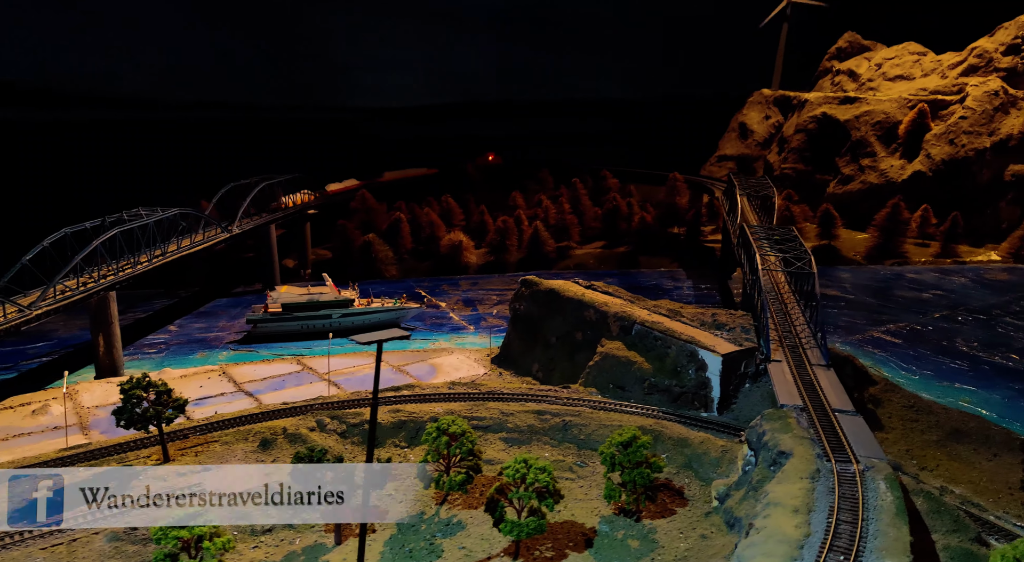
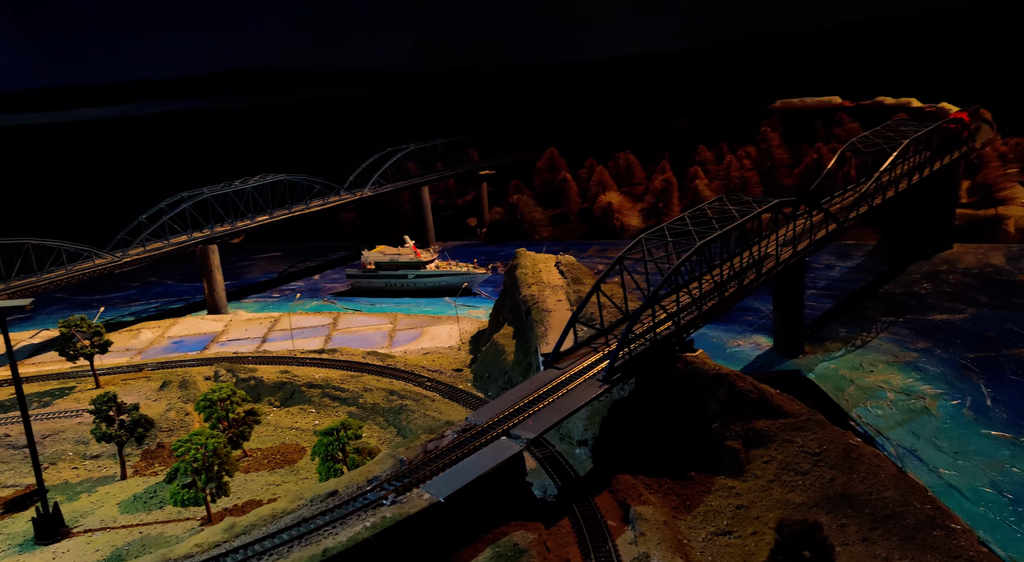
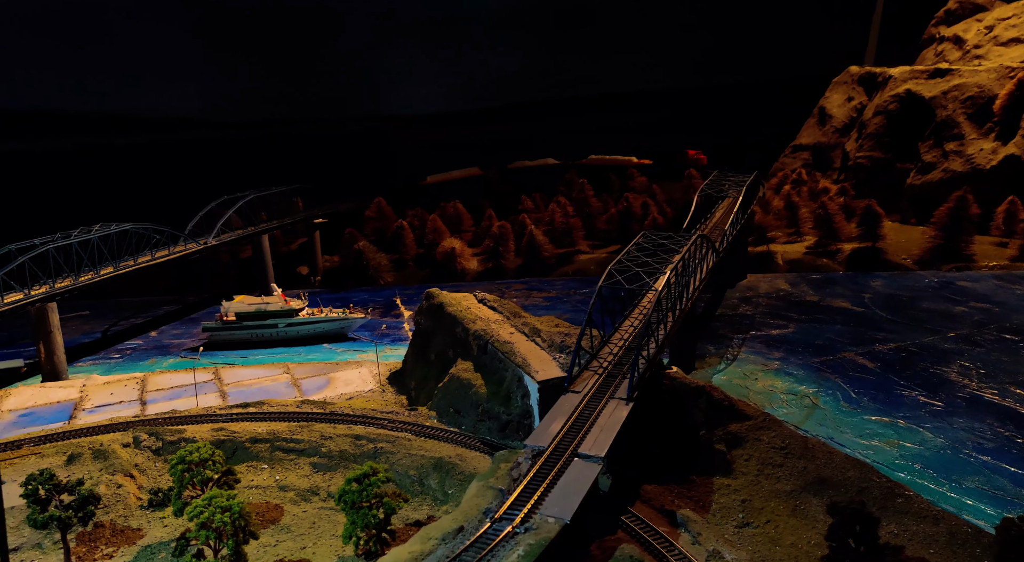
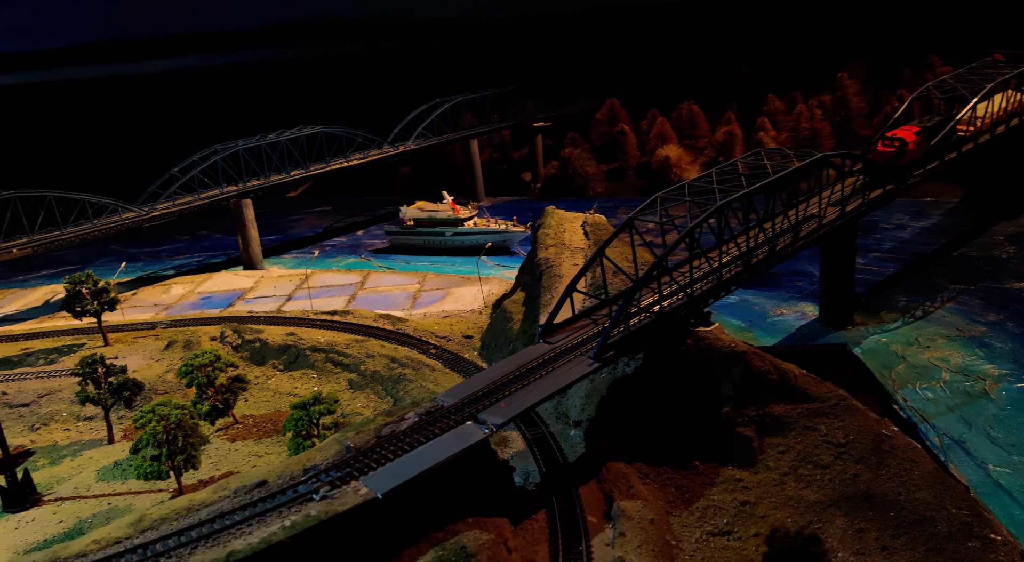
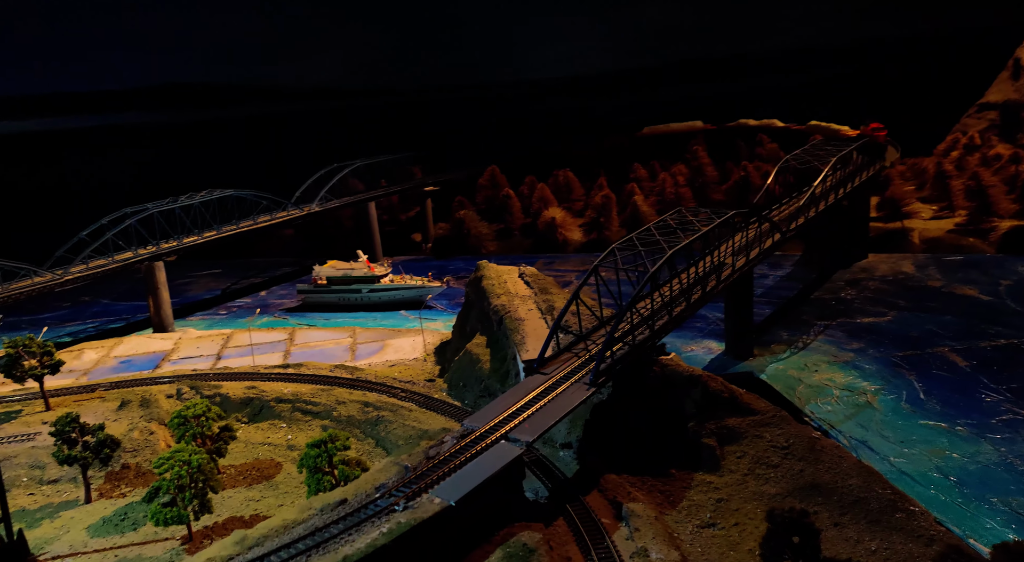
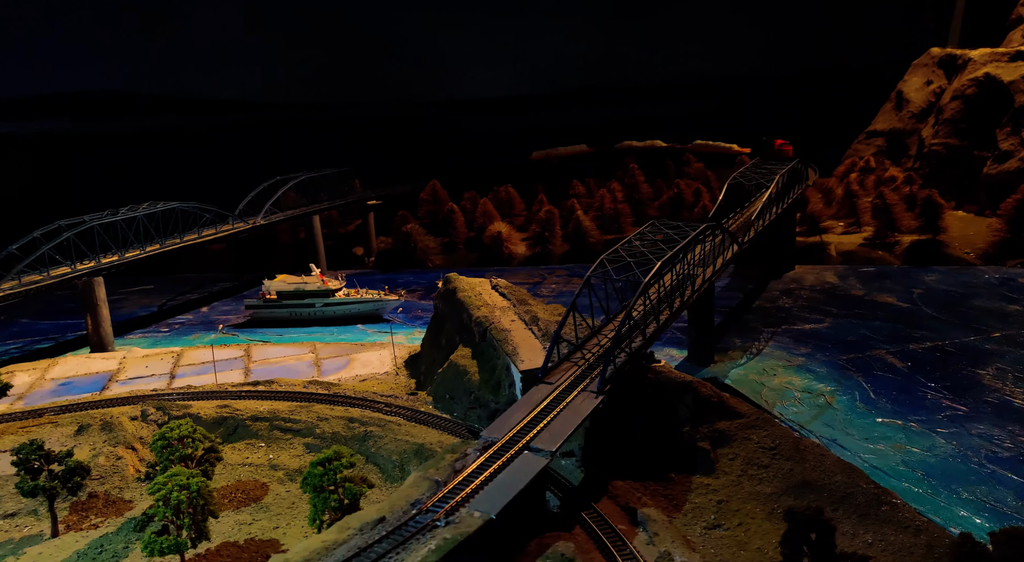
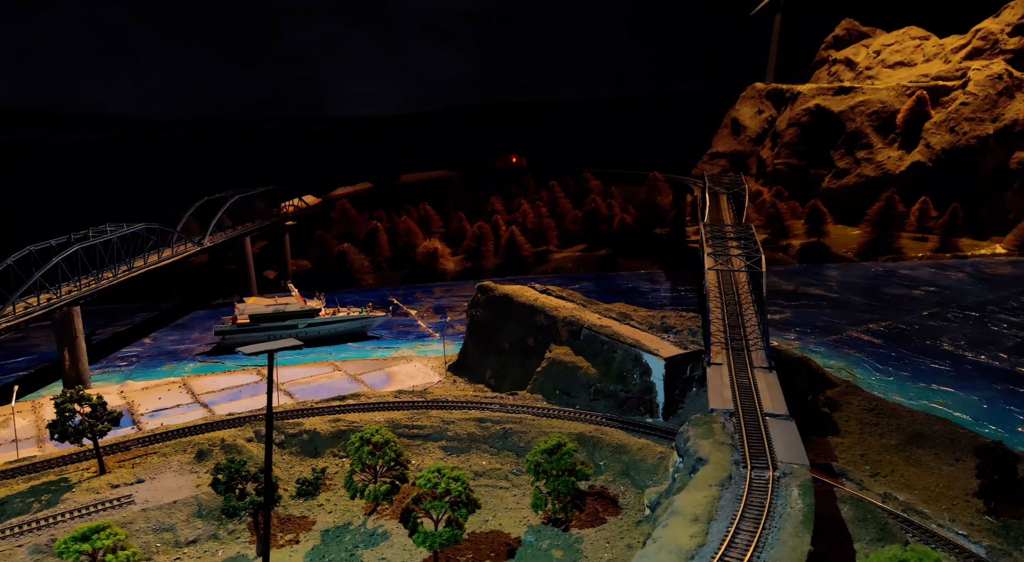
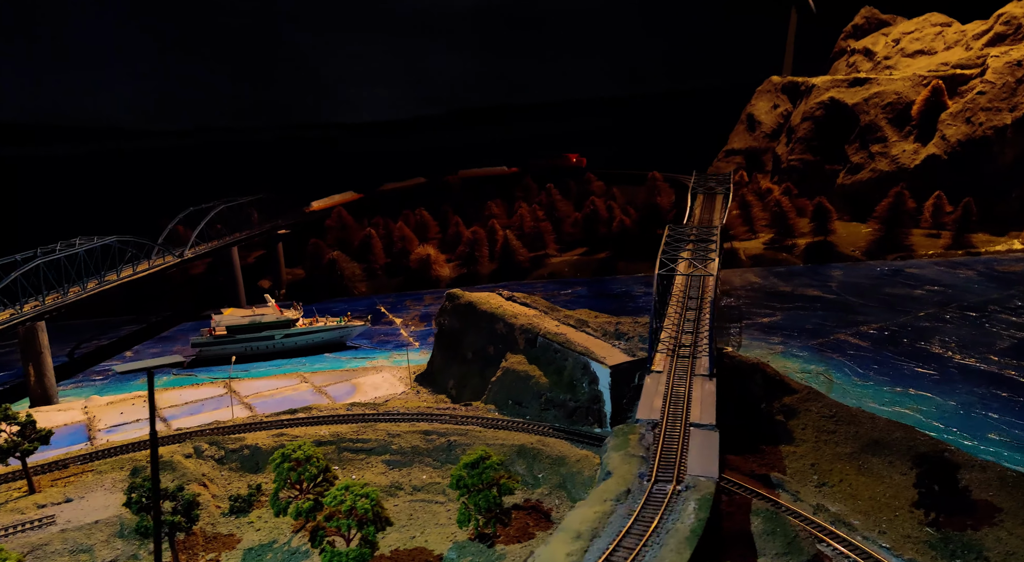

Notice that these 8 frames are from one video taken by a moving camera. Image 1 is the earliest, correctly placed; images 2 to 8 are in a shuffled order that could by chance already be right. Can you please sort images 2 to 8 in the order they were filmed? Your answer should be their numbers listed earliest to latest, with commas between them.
7, 8, 3, 6, 5, 2, 4
